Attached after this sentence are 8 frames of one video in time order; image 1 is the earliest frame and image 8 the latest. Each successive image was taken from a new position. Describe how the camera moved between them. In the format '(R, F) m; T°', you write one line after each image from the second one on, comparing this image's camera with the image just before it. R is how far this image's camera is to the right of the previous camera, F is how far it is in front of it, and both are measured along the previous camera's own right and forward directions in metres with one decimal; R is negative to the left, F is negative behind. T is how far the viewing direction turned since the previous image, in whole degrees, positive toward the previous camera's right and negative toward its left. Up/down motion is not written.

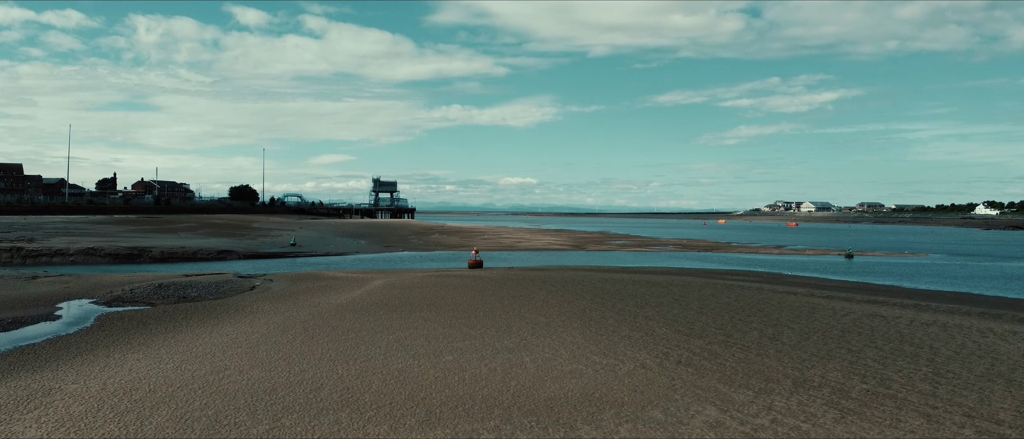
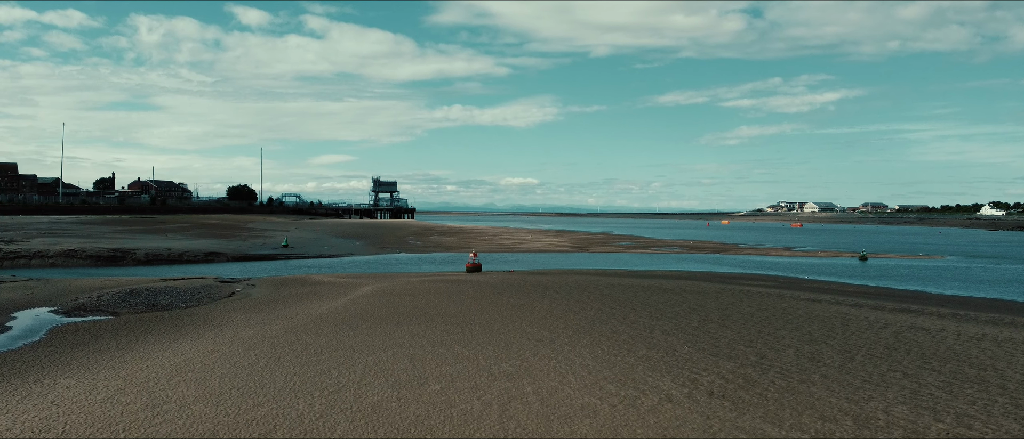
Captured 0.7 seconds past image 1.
(0.0, +1.5) m; 0°
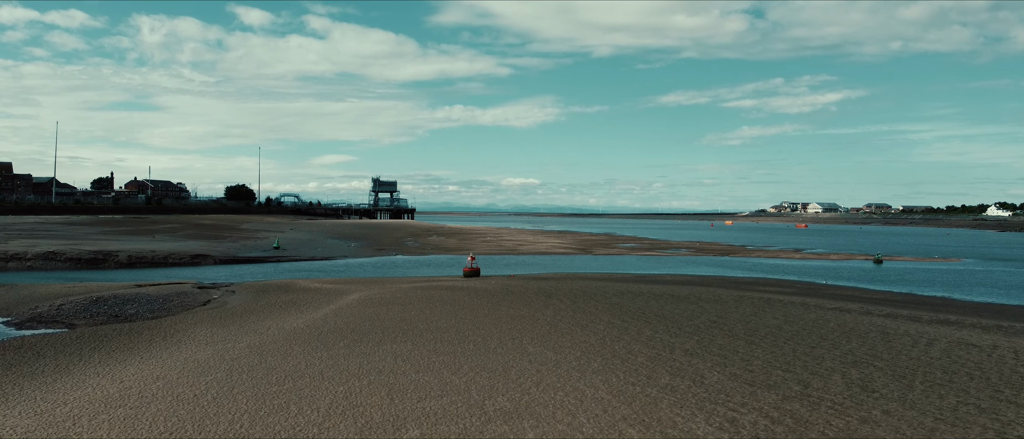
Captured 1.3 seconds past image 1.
(0.0, +1.4) m; 0°
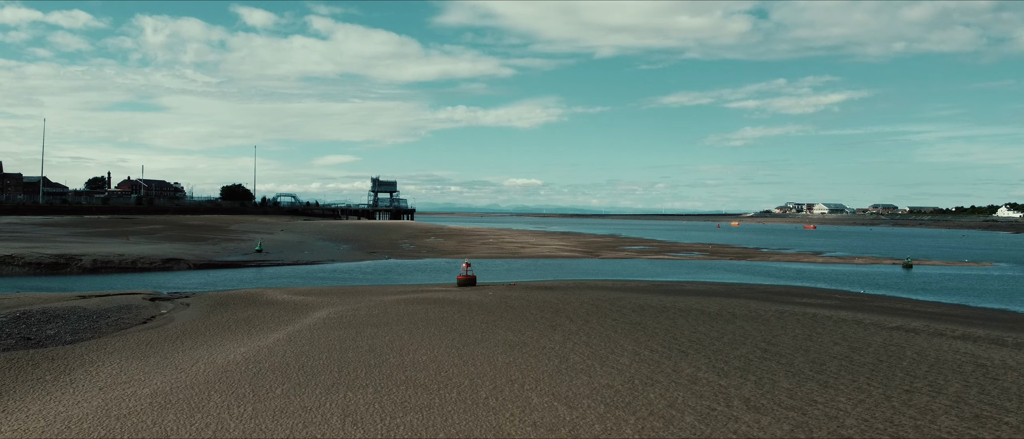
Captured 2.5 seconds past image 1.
(+0.1, +2.5) m; 0°
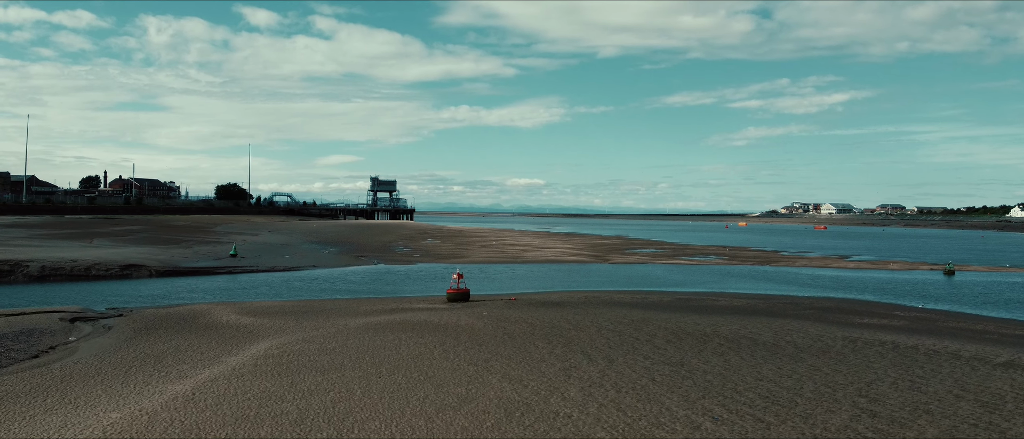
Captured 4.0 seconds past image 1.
(+0.1, +3.0) m; 0°
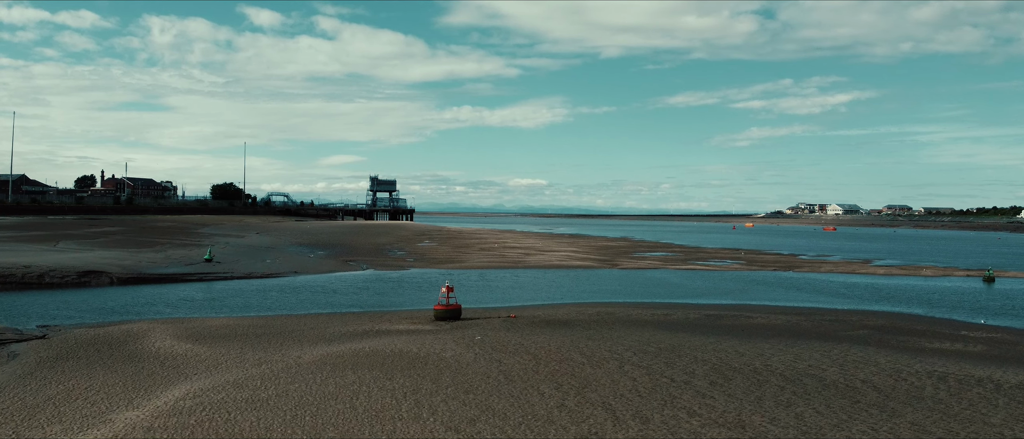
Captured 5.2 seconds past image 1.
(+0.1, +2.4) m; 0°
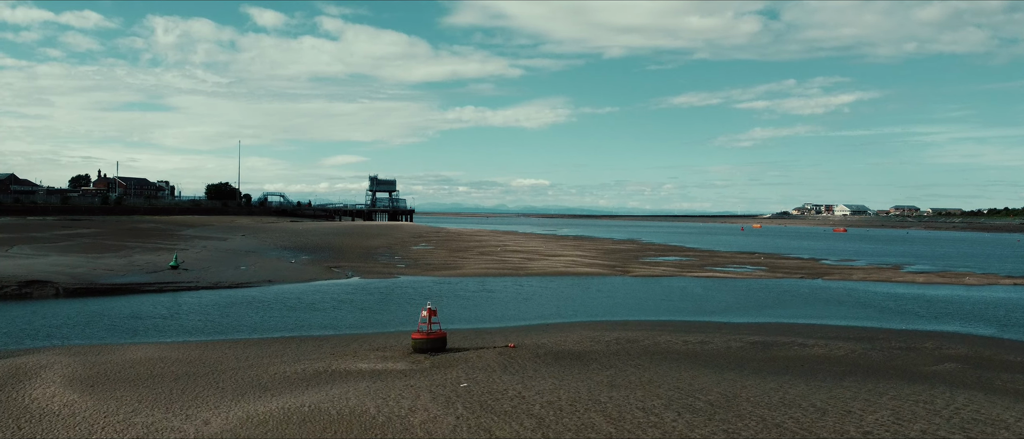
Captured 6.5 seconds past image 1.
(+0.1, +2.7) m; 0°
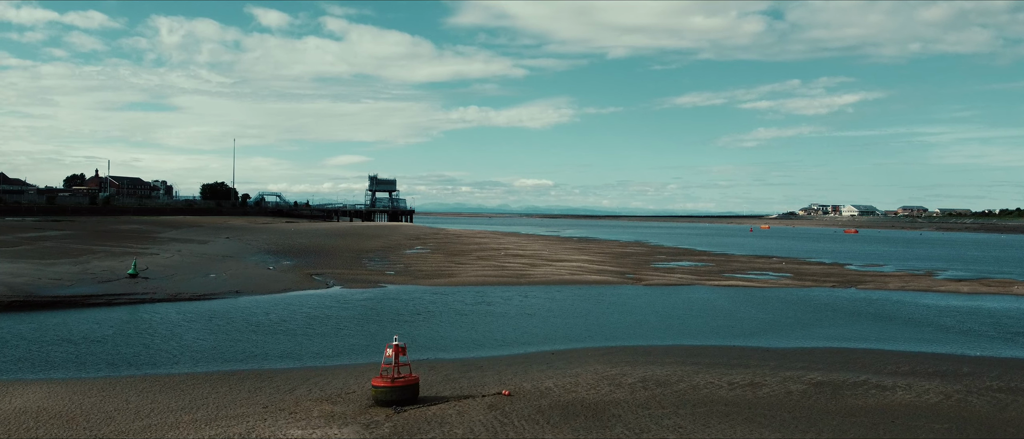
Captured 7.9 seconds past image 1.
(+0.1, +2.5) m; 0°
